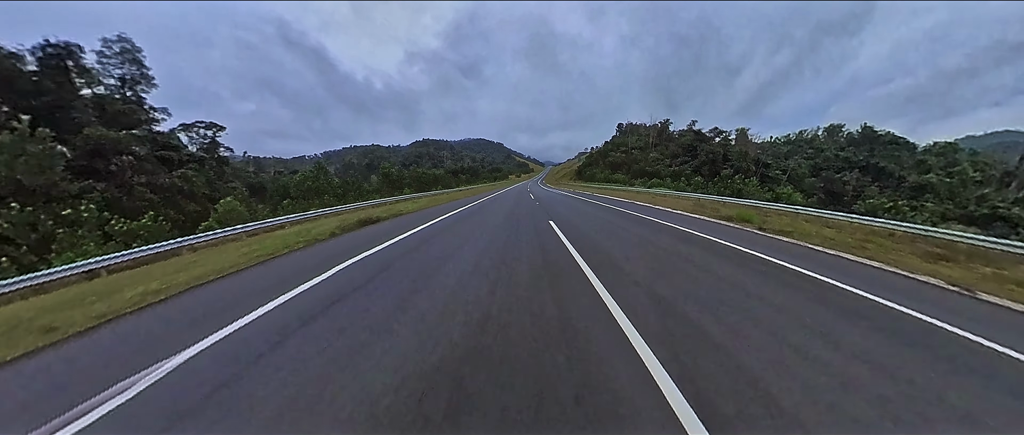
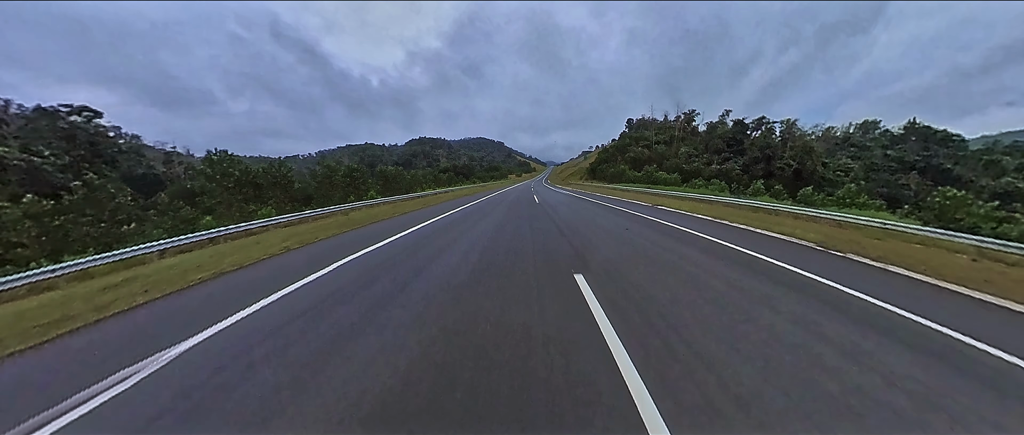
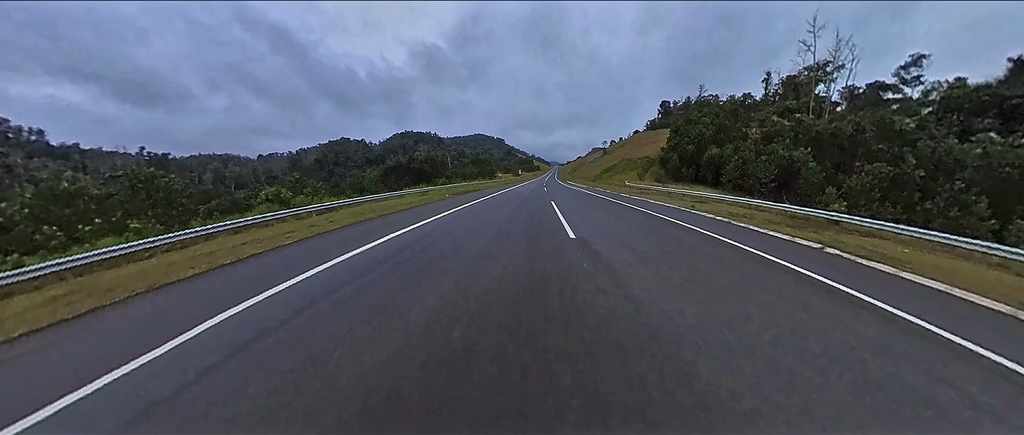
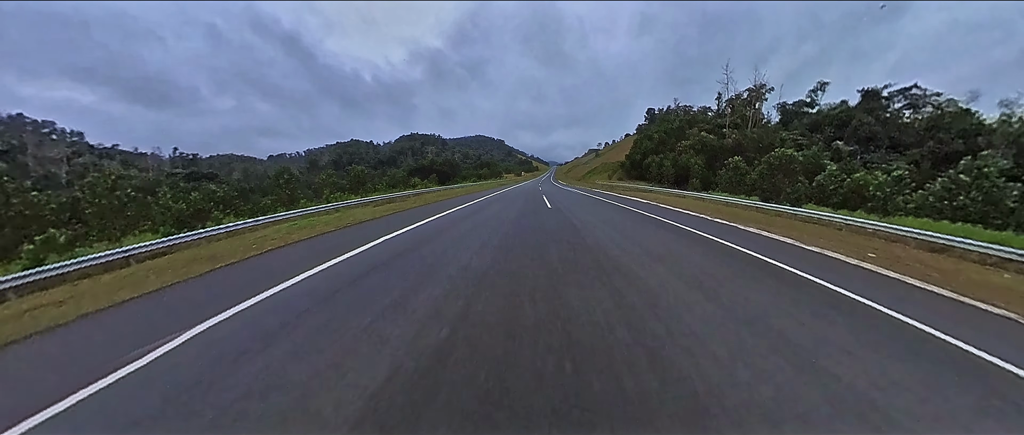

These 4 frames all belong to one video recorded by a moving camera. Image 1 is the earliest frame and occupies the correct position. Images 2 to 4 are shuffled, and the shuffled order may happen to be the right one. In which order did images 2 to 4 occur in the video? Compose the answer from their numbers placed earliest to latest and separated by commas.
2, 4, 3
